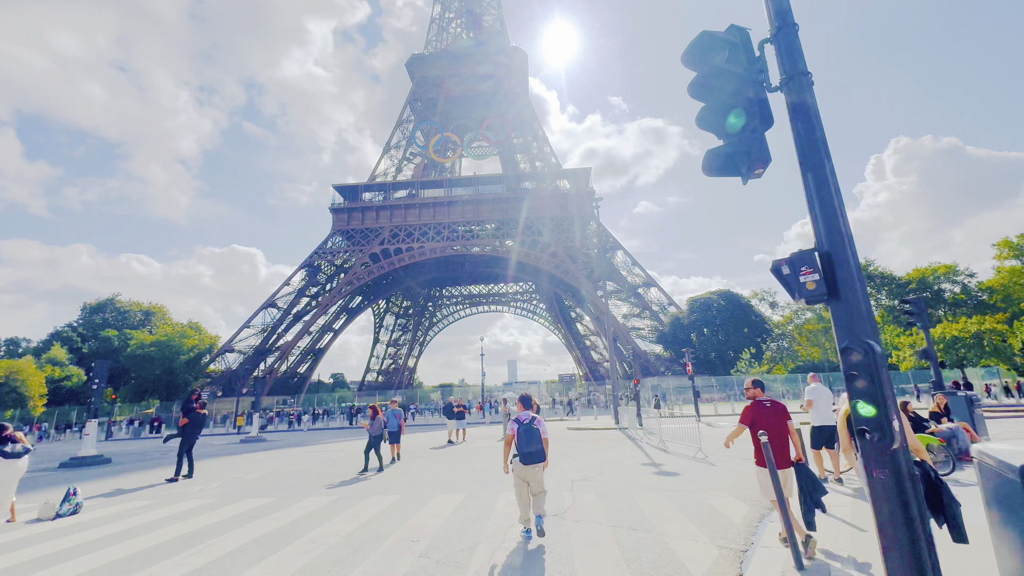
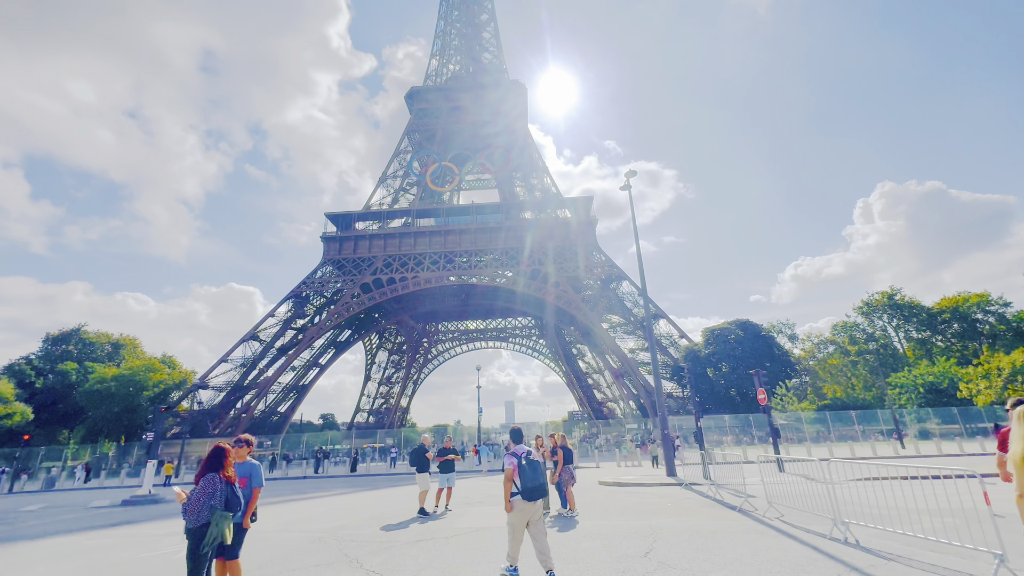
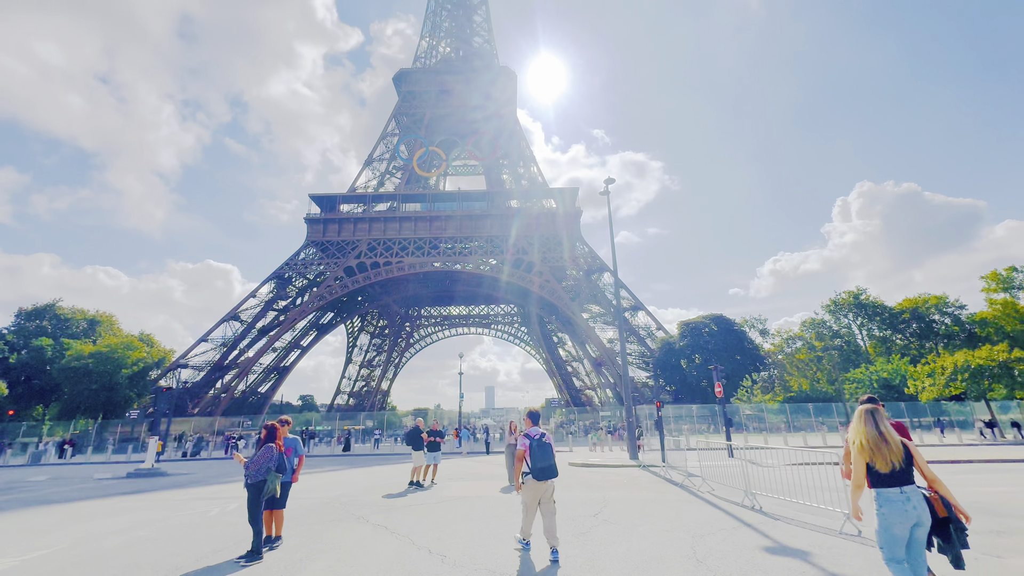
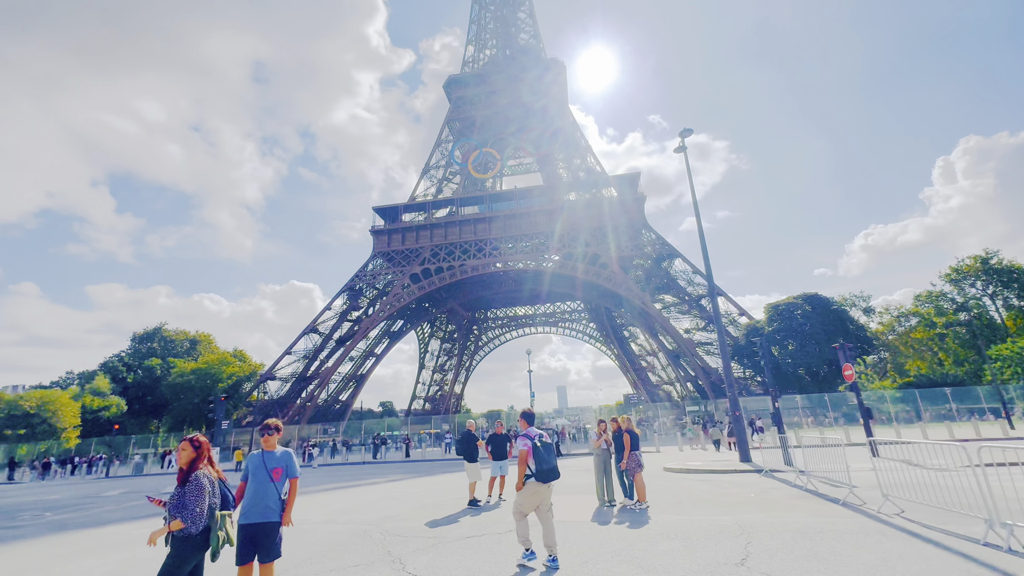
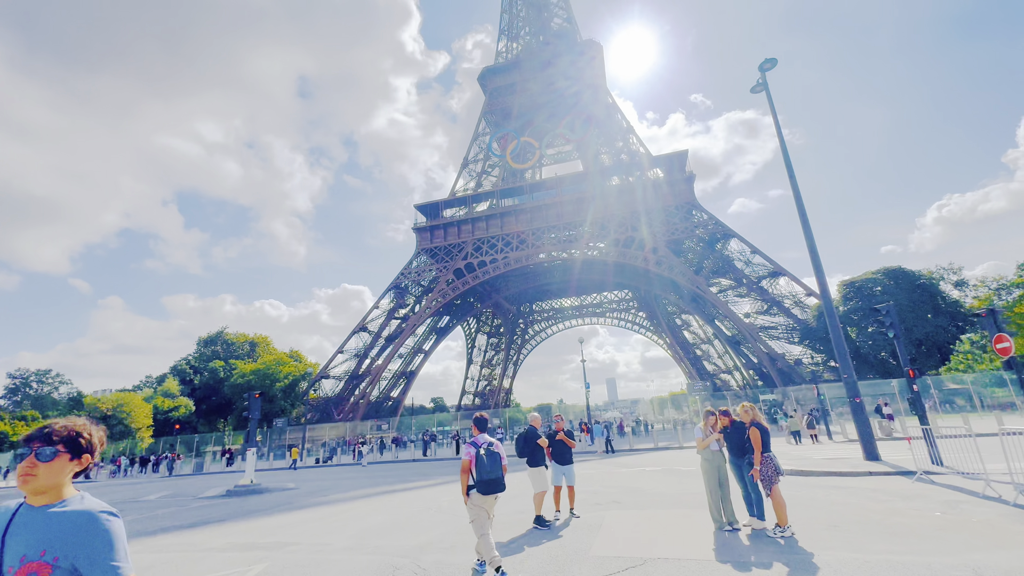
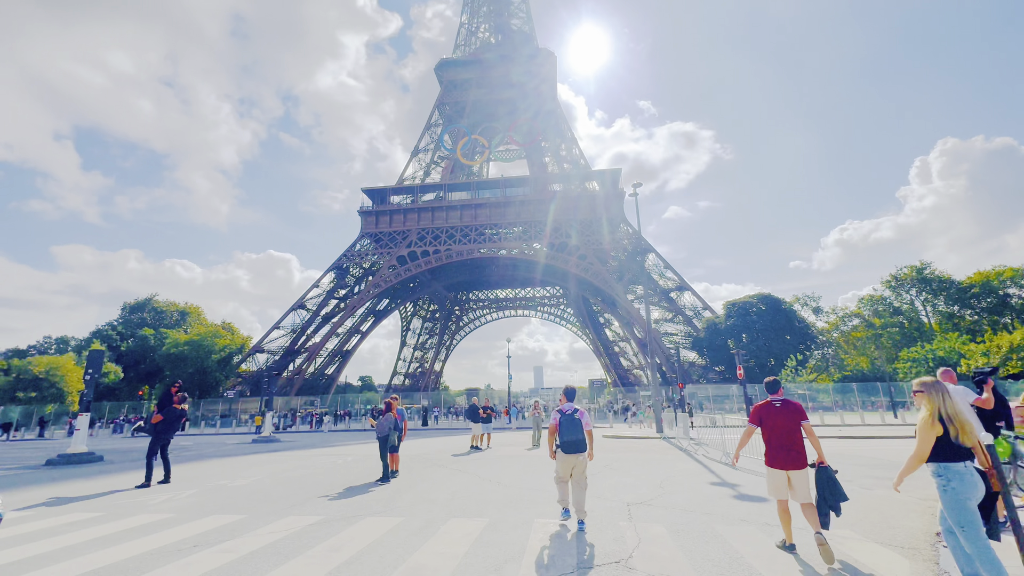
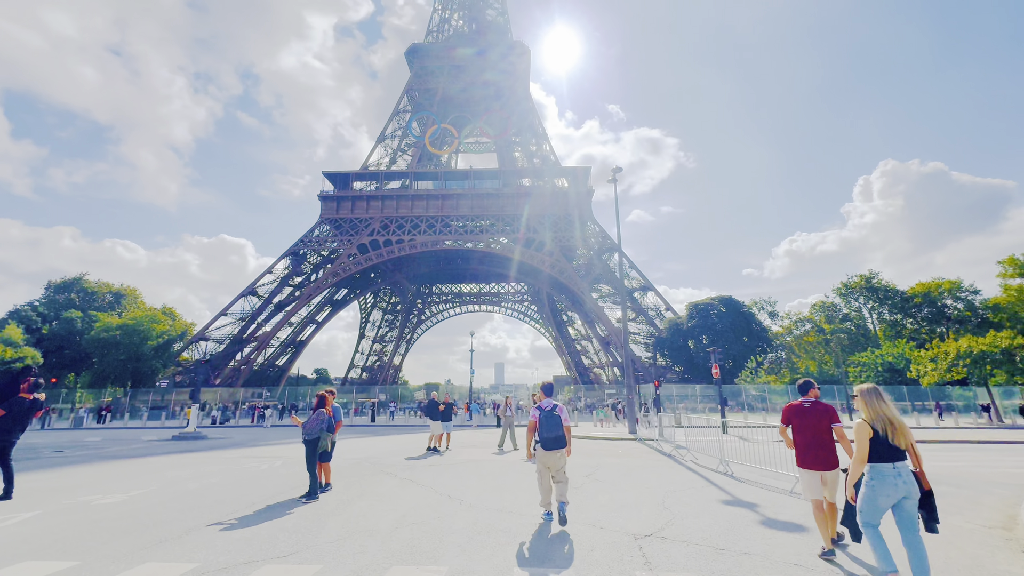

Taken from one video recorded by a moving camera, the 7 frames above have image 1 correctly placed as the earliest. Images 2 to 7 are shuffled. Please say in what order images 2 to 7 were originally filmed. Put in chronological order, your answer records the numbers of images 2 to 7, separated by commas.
6, 7, 3, 2, 4, 5
